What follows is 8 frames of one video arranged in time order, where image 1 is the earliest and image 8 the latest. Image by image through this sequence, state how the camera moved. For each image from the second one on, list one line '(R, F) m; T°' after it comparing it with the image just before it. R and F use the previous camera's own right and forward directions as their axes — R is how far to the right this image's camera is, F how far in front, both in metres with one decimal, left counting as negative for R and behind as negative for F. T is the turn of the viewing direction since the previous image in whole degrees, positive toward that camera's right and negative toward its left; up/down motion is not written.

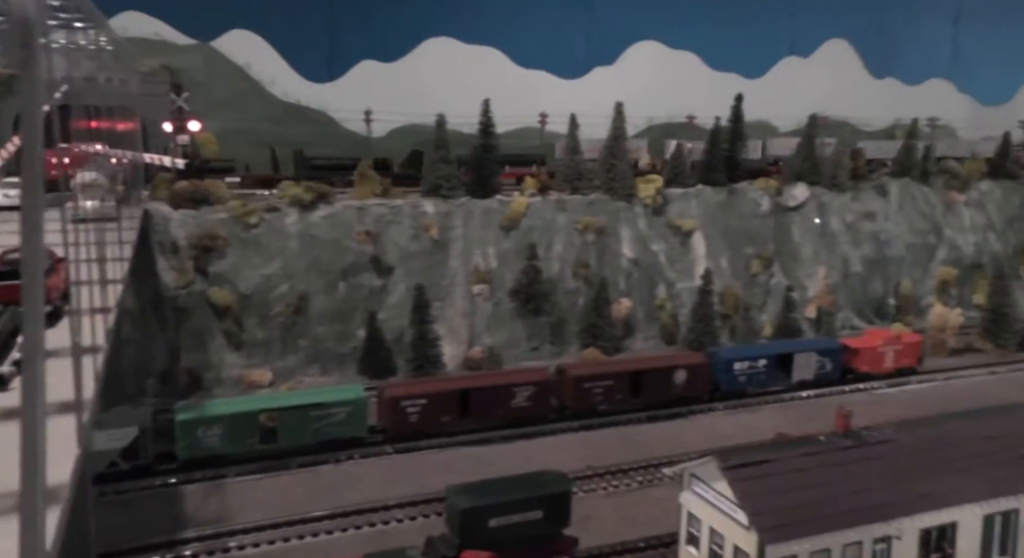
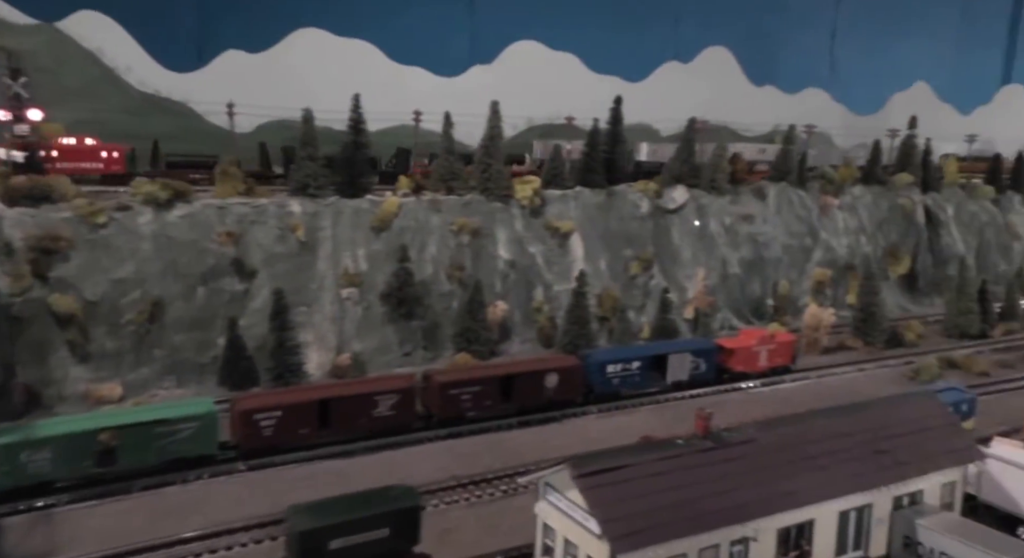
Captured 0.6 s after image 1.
(+0.3, +0.4) m; +7°
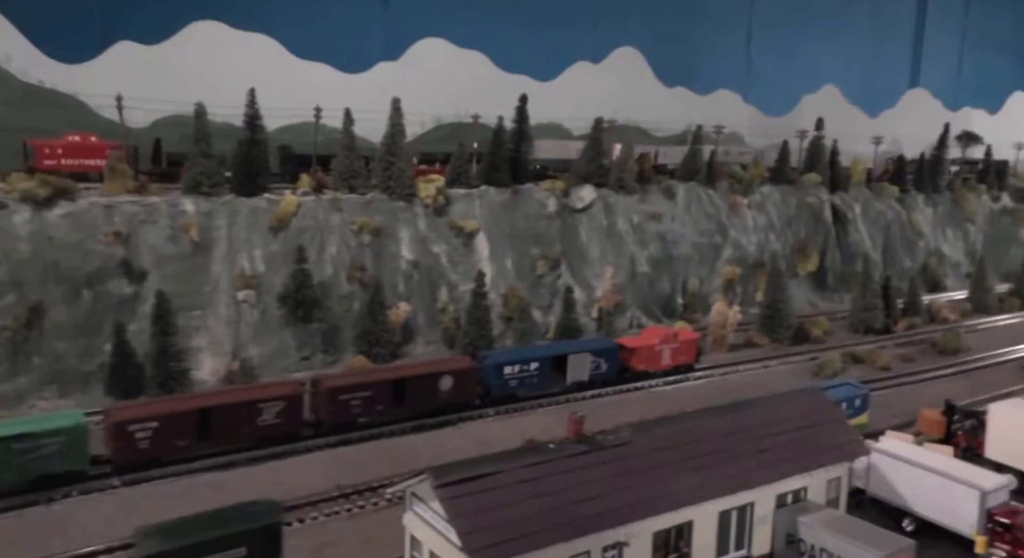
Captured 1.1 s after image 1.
(+0.3, +0.2) m; +4°
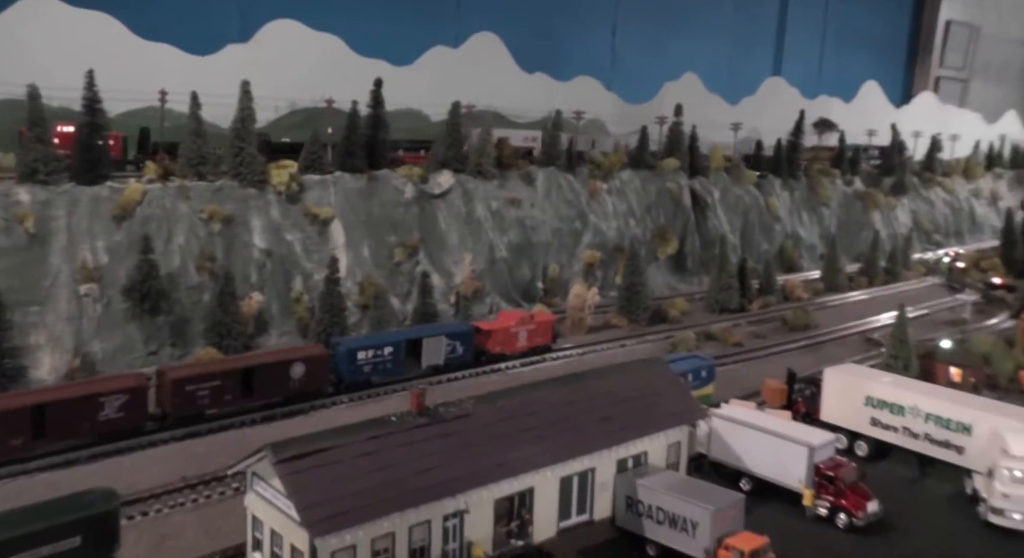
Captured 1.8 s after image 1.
(+0.3, -0.1) m; +8°
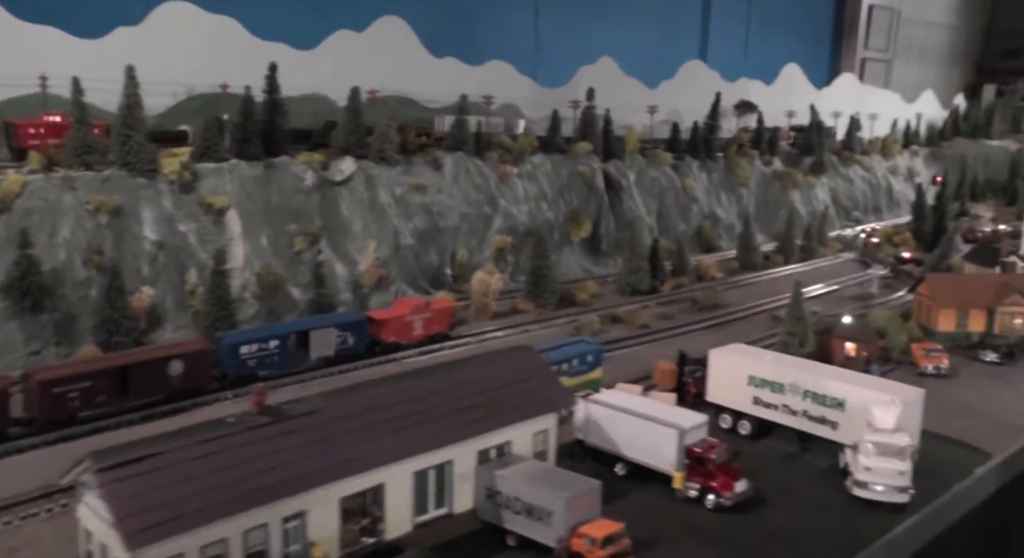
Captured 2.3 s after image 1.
(+0.5, +0.1) m; +4°
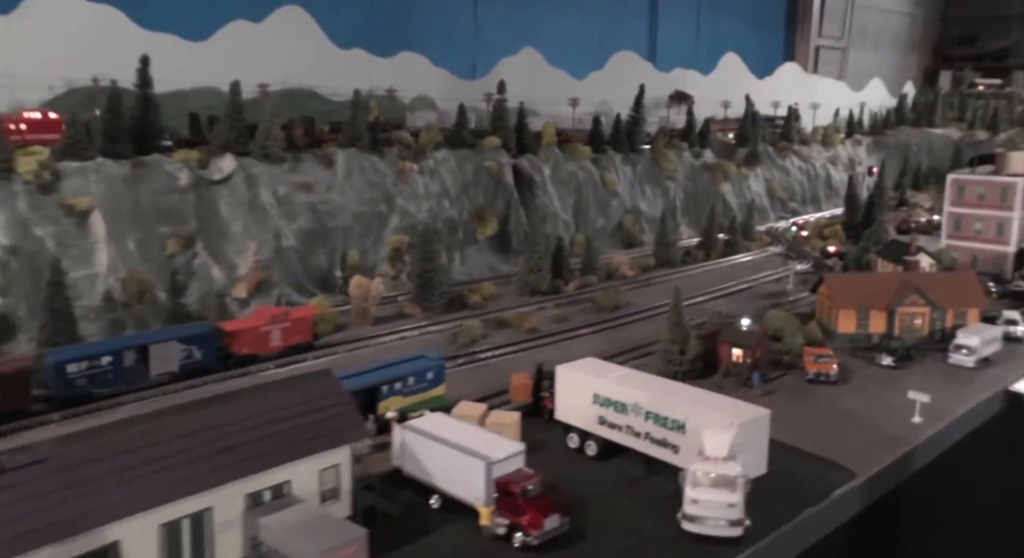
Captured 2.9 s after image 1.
(+1.2, +0.4) m; +2°
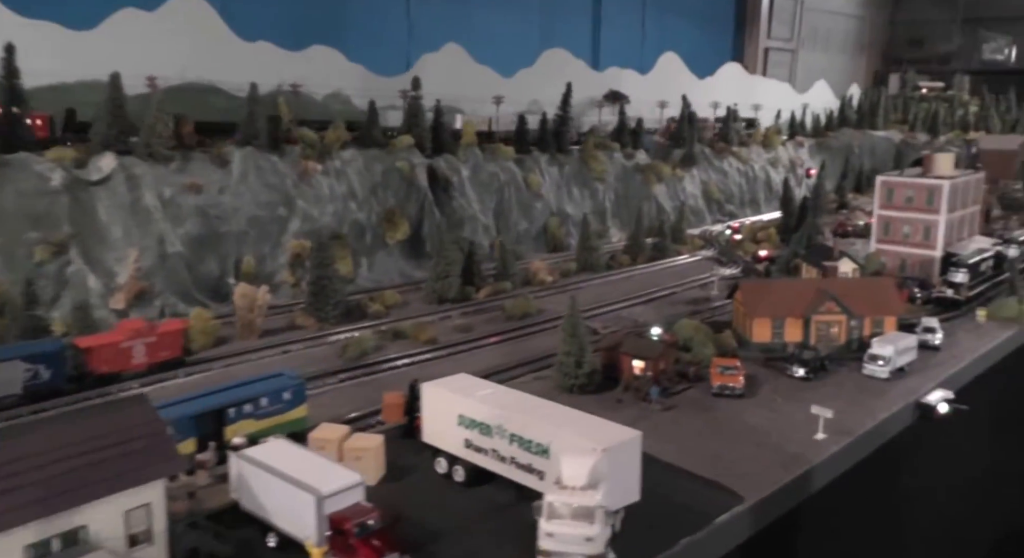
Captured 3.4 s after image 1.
(+0.8, +0.6) m; +2°
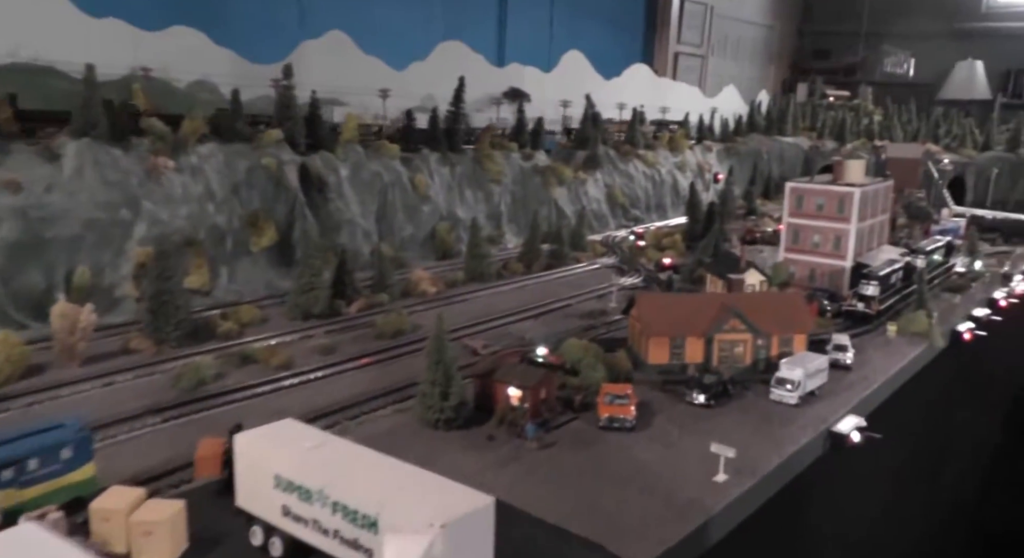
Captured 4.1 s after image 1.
(+0.5, +1.2) m; +5°
